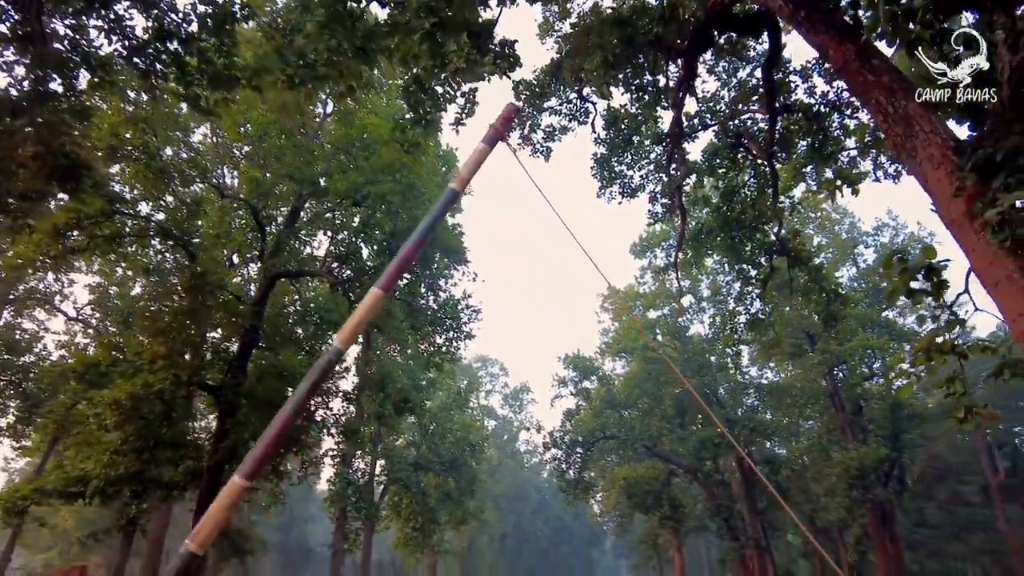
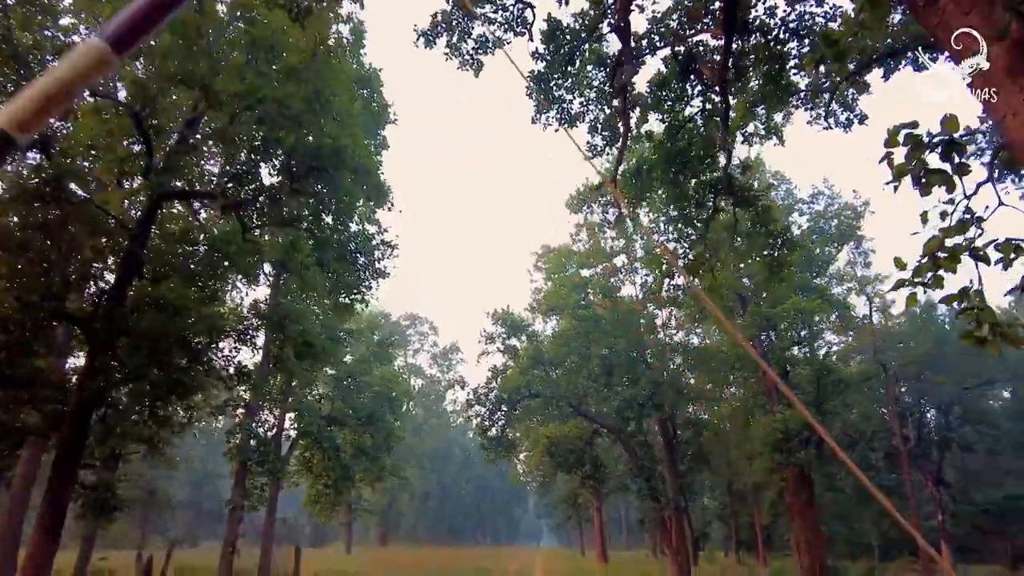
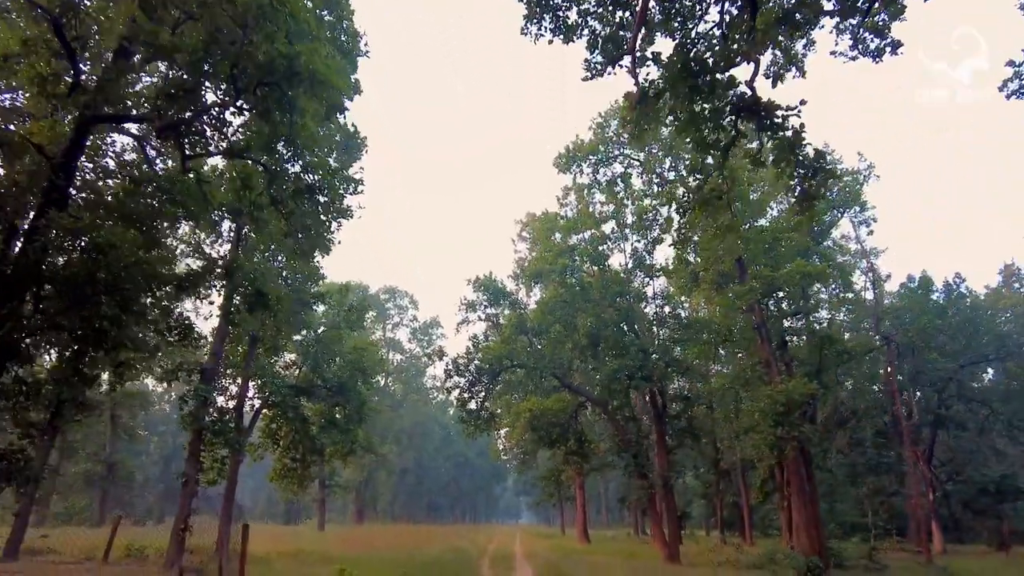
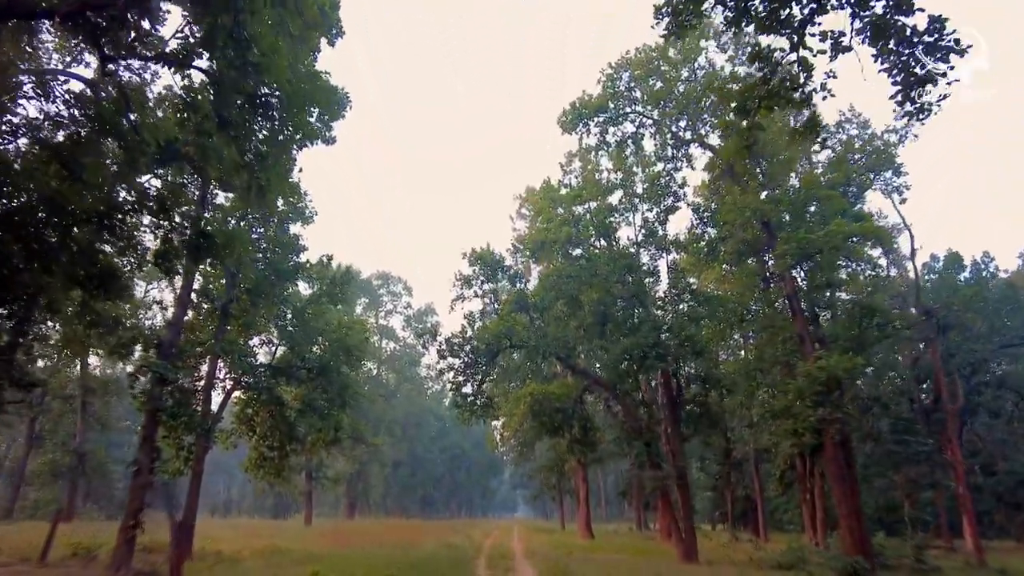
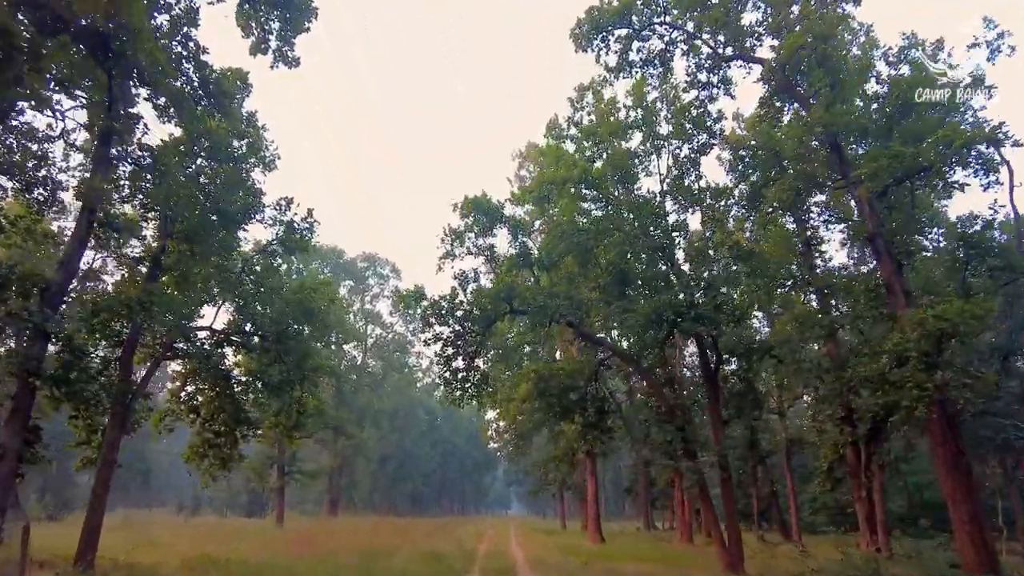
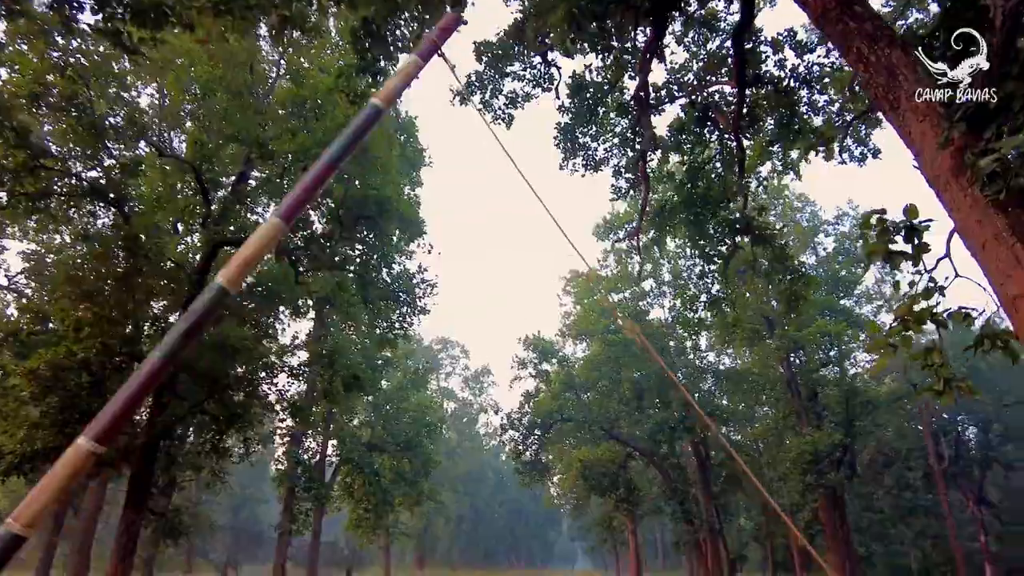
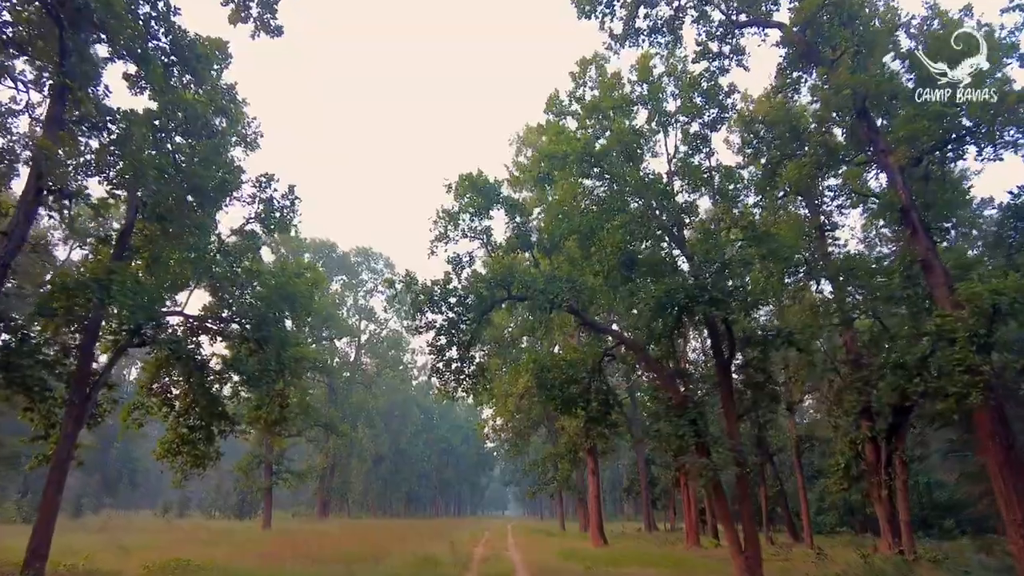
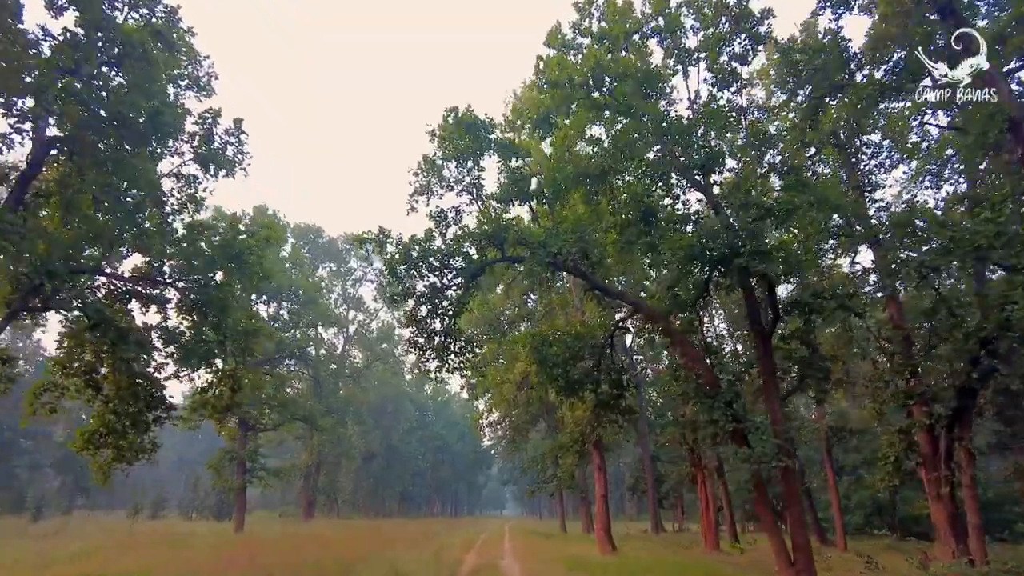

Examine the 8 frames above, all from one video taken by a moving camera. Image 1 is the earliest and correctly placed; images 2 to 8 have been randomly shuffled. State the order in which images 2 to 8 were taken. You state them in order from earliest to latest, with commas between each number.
6, 2, 3, 4, 5, 7, 8
